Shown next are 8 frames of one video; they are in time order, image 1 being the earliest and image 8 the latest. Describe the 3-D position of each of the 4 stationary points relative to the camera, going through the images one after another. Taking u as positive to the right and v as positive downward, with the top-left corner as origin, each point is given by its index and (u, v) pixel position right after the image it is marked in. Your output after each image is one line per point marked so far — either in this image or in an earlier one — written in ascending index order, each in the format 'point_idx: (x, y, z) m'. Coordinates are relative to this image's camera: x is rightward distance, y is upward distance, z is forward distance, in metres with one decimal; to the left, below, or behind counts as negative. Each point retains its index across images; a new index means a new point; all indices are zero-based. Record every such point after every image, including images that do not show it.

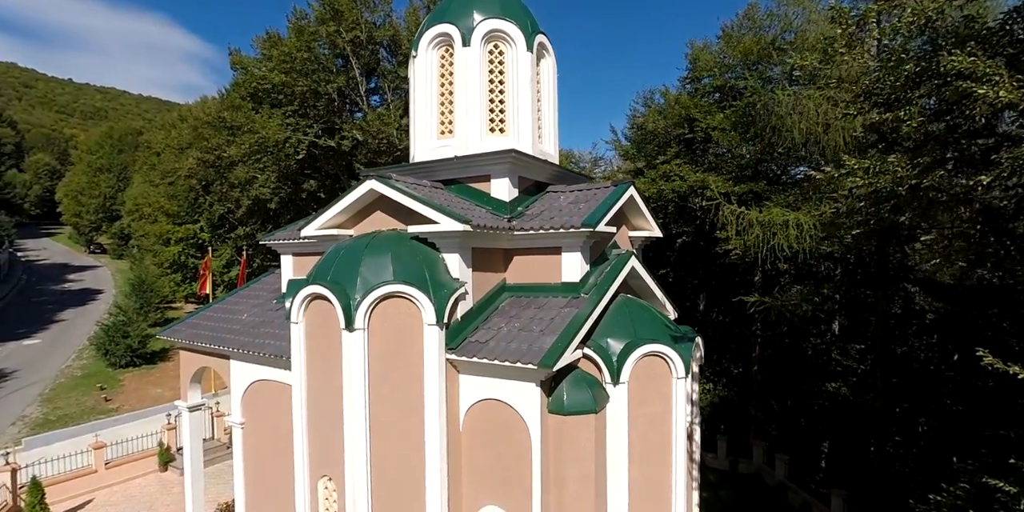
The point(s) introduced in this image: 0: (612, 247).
0: (+1.7, +0.2, +9.6) m
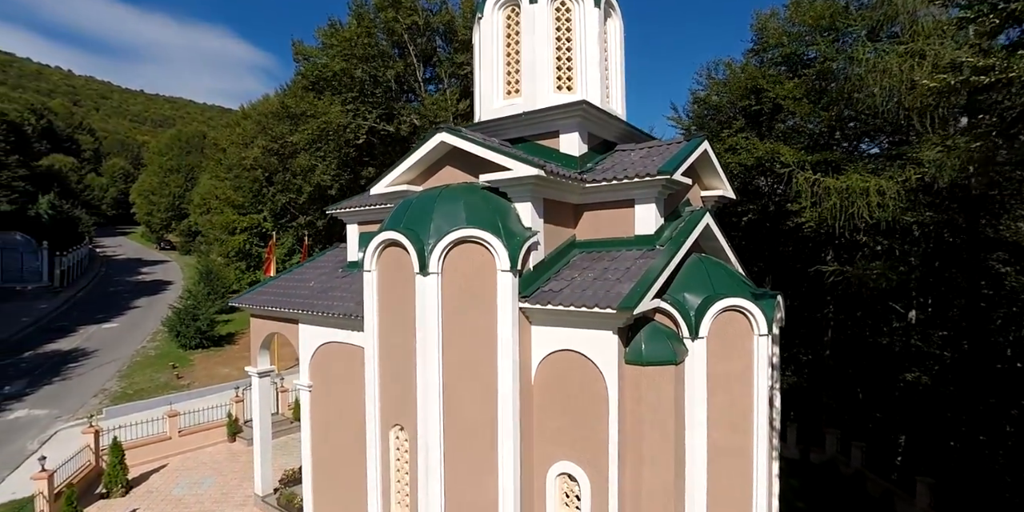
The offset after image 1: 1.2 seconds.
0: (+2.8, +0.8, +9.2) m
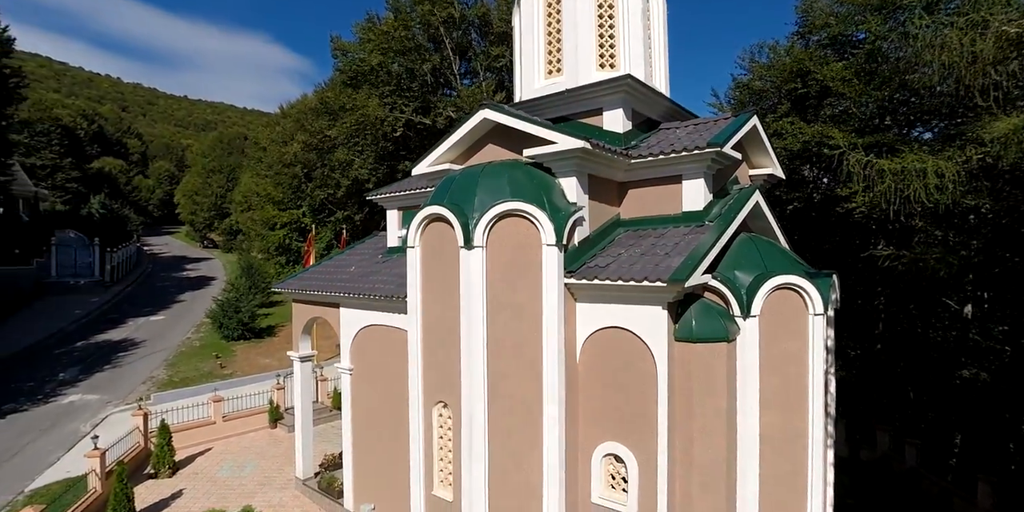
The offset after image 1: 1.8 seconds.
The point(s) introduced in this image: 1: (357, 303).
0: (+3.4, +1.2, +8.9) m
1: (-2.9, -0.9, +10.7) m
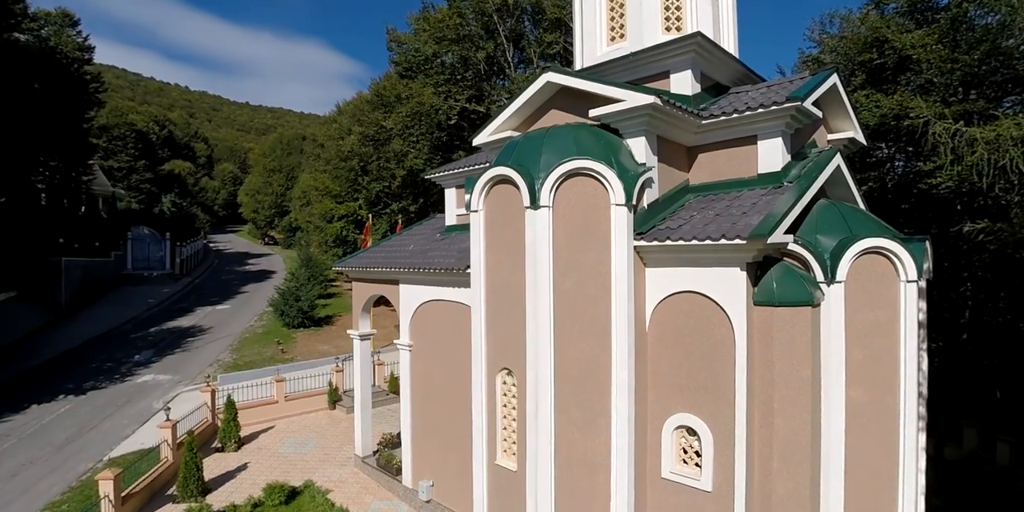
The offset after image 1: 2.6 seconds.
0: (+4.4, +1.6, +8.4) m
1: (-1.8, -0.4, +10.7) m
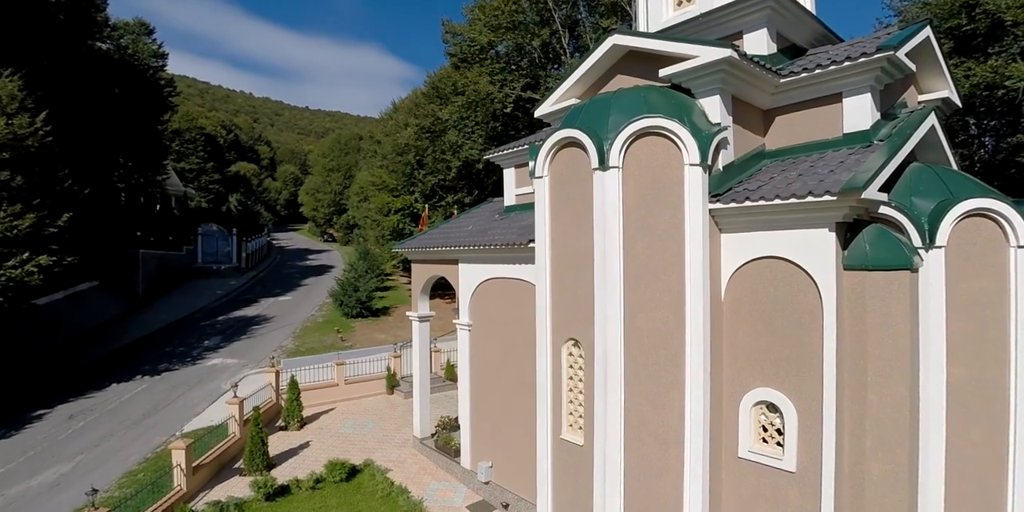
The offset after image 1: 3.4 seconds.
0: (+5.3, +2.0, +7.7) m
1: (-0.7, 0.0, +10.5) m
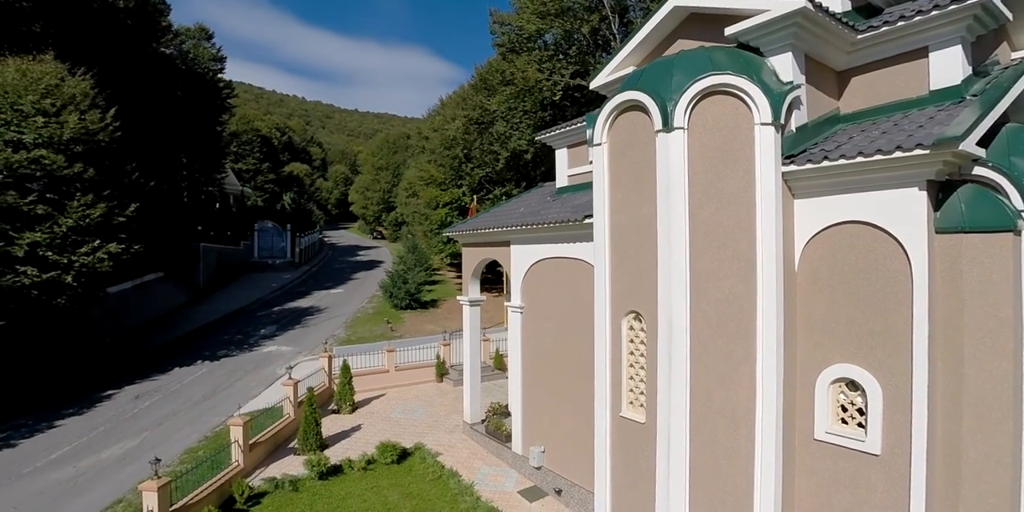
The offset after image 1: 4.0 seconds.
0: (+6.0, +2.4, +7.1) m
1: (+0.3, +0.3, +10.3) m
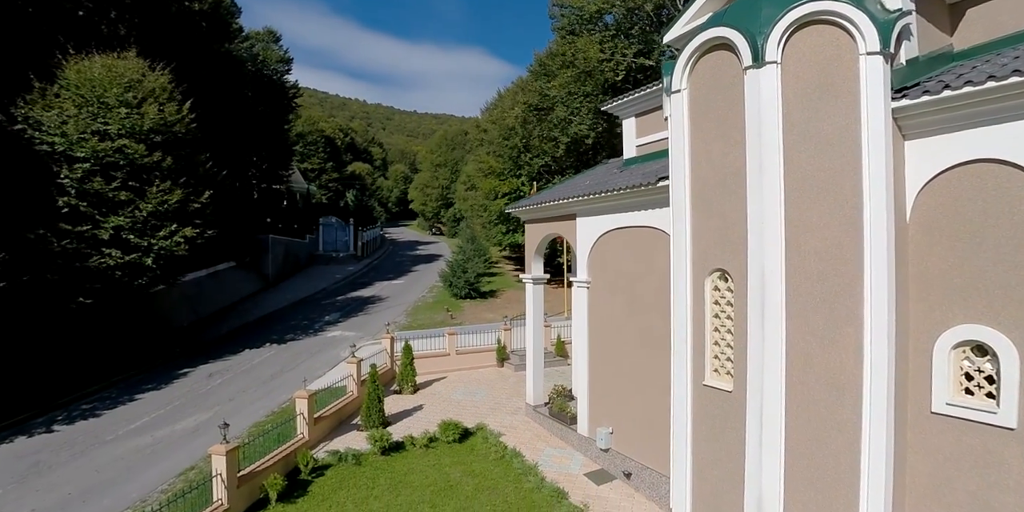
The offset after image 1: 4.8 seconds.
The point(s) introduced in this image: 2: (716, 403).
0: (+6.8, +2.9, +6.1) m
1: (+1.4, +0.8, +9.9) m
2: (+2.2, -1.6, +6.2) m
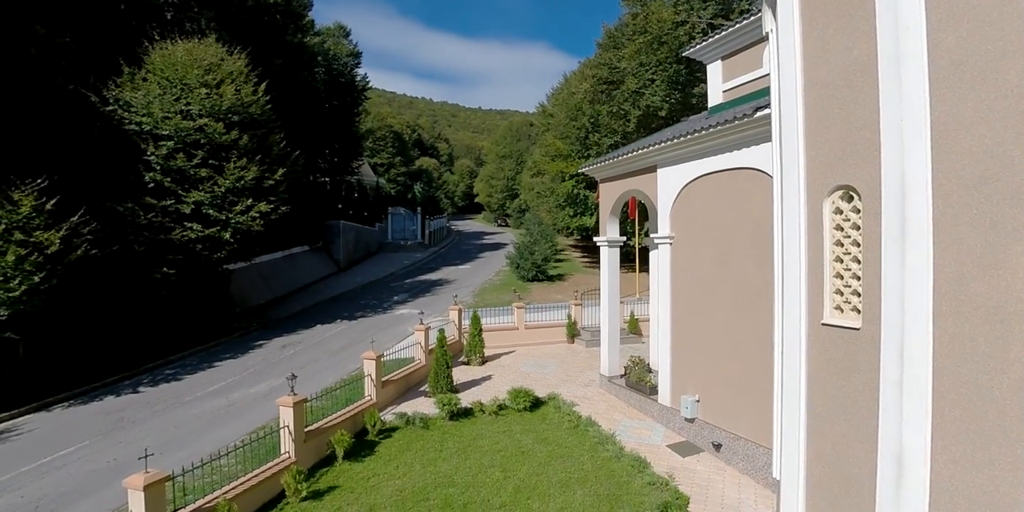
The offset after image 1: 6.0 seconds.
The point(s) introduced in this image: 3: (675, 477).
0: (+7.5, +3.6, +4.7) m
1: (+2.6, +1.6, +9.0) m
2: (+3.0, -0.9, +5.3) m
3: (+2.2, -3.0, +7.8) m
